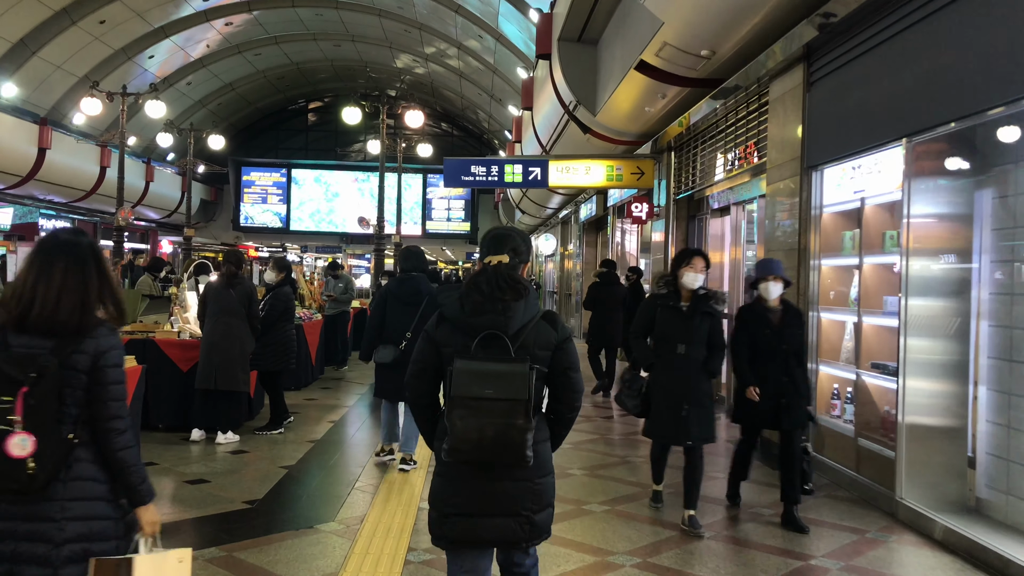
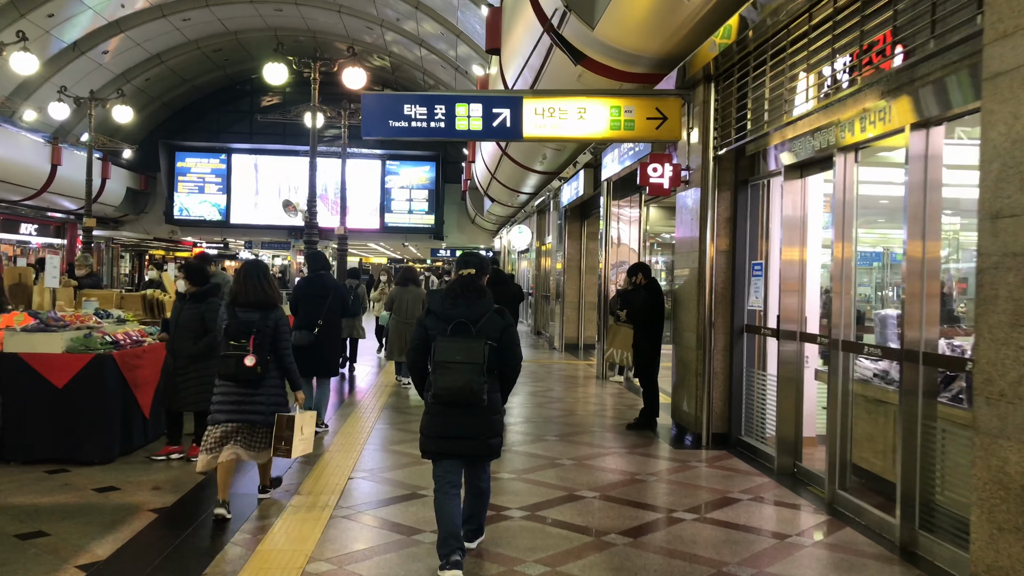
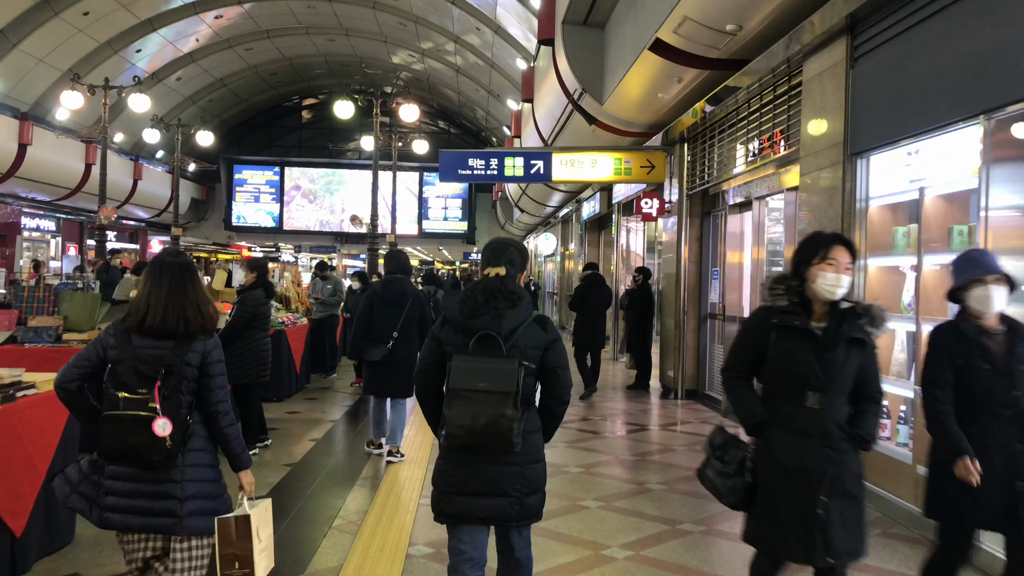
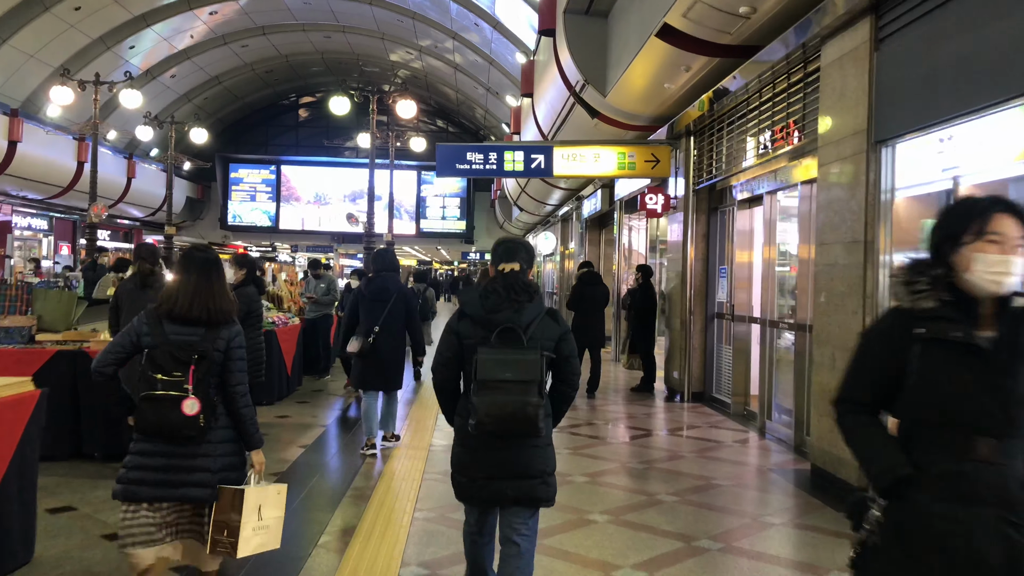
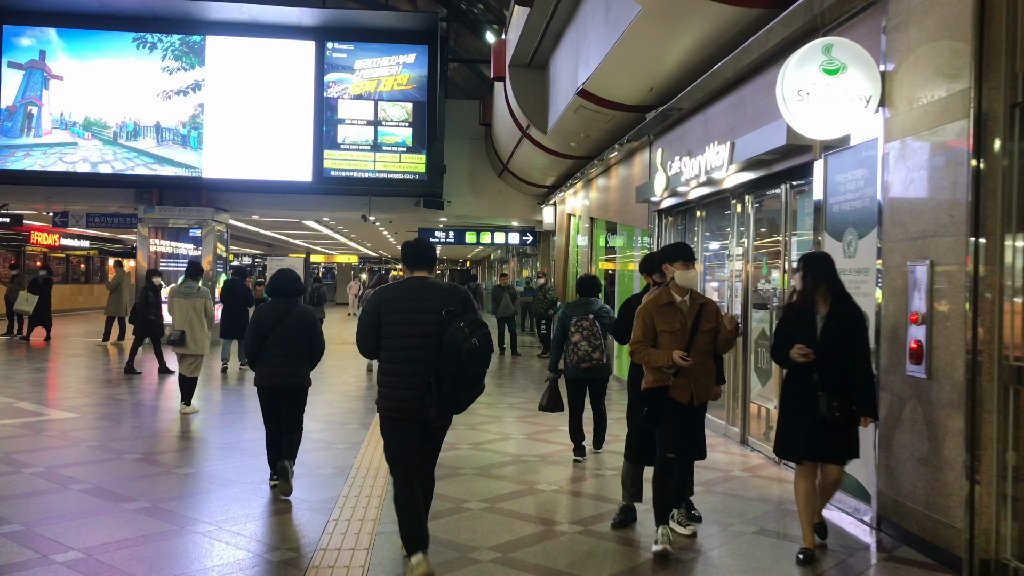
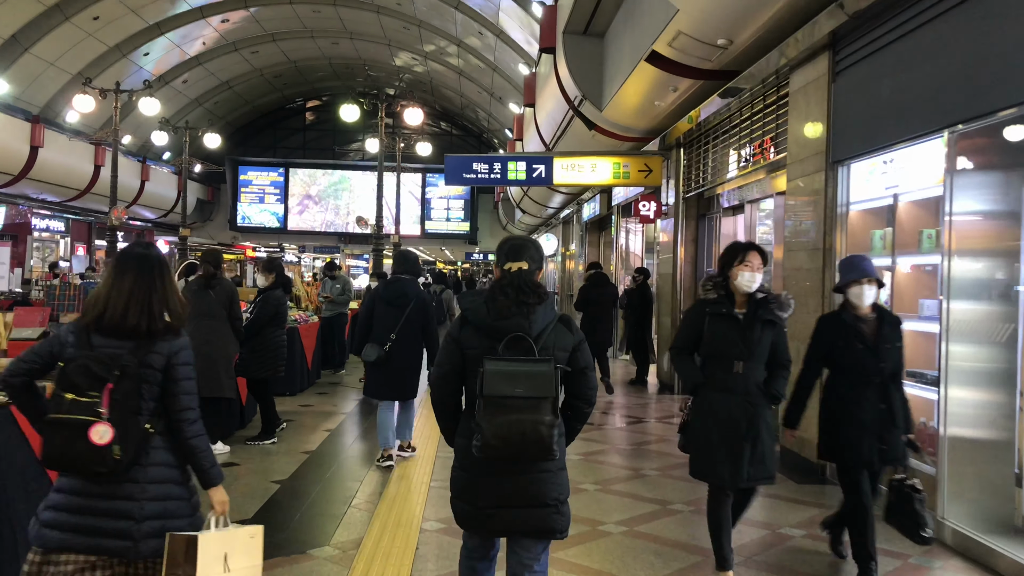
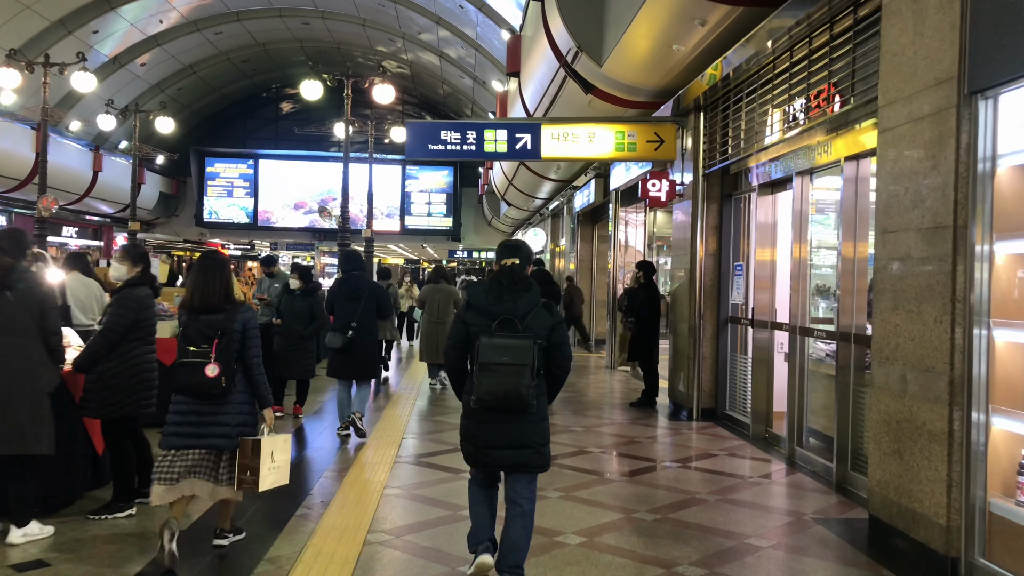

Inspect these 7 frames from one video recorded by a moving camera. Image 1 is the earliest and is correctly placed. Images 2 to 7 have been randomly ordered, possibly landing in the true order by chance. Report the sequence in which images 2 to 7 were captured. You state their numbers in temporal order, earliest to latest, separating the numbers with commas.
6, 3, 4, 7, 2, 5
